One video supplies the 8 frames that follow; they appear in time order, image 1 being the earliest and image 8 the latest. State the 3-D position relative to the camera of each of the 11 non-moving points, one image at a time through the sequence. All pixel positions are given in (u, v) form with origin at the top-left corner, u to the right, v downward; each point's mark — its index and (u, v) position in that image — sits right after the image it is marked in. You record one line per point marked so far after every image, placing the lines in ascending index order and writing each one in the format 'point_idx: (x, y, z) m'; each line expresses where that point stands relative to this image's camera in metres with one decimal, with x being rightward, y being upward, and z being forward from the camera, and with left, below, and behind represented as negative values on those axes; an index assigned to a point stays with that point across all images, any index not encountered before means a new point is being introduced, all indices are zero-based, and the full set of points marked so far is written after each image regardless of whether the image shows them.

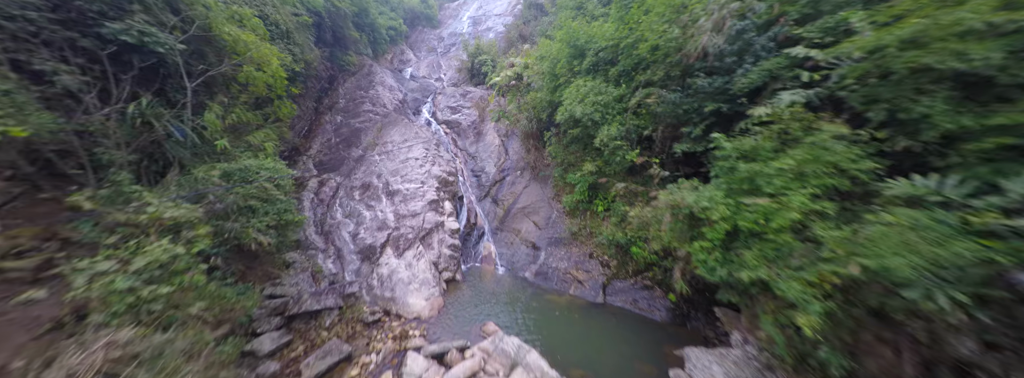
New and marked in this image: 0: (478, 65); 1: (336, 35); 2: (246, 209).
0: (-2.2, +8.1, +16.2) m
1: (-13.0, +11.2, +17.6) m
2: (-5.0, -0.4, +4.5) m
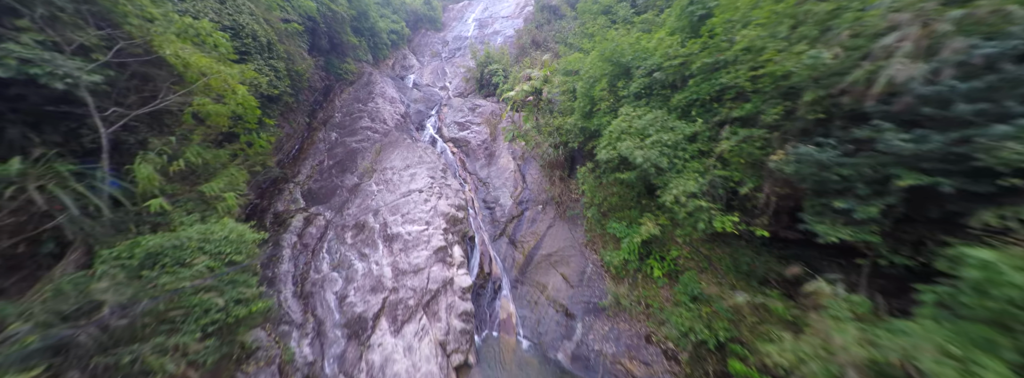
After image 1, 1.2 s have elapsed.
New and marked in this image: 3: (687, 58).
0: (-1.4, +6.8, +14.7) m
1: (-12.2, +9.9, +16.3) m
2: (-4.4, -1.6, +3.1) m
3: (+3.4, +2.6, +4.7) m
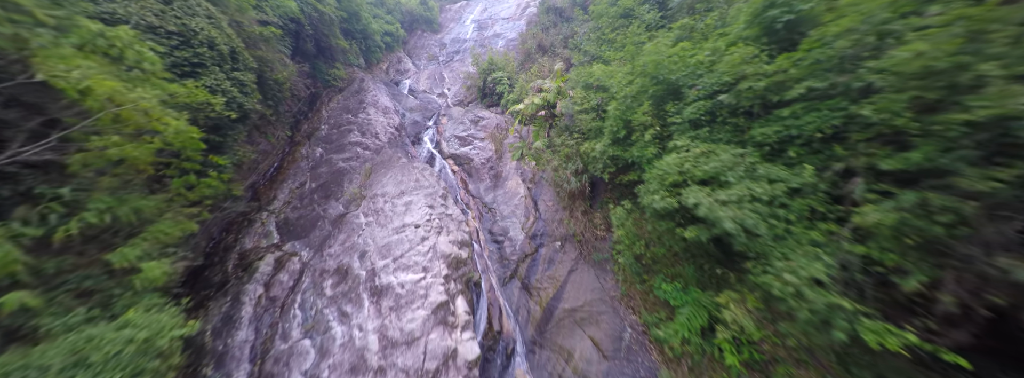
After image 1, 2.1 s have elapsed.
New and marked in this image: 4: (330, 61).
0: (-1.2, +5.8, +13.5) m
1: (-12.0, +8.9, +14.9) m
2: (-4.0, -2.6, +1.8) m
3: (+3.8, +1.6, +3.5) m
4: (-12.0, +8.3, +15.7) m
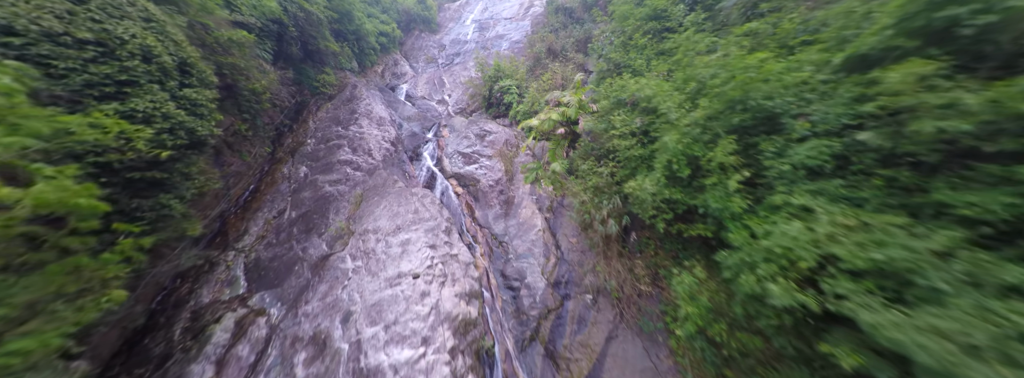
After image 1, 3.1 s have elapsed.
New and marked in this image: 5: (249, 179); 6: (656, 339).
0: (-0.7, +4.8, +12.2) m
1: (-11.5, +7.8, +13.6) m
2: (-3.5, -3.5, +0.4) m
3: (+4.3, +0.7, +2.2) m
4: (-11.6, +7.3, +14.3) m
5: (-10.1, +0.4, +9.3) m
6: (+2.8, -2.9, +4.7) m
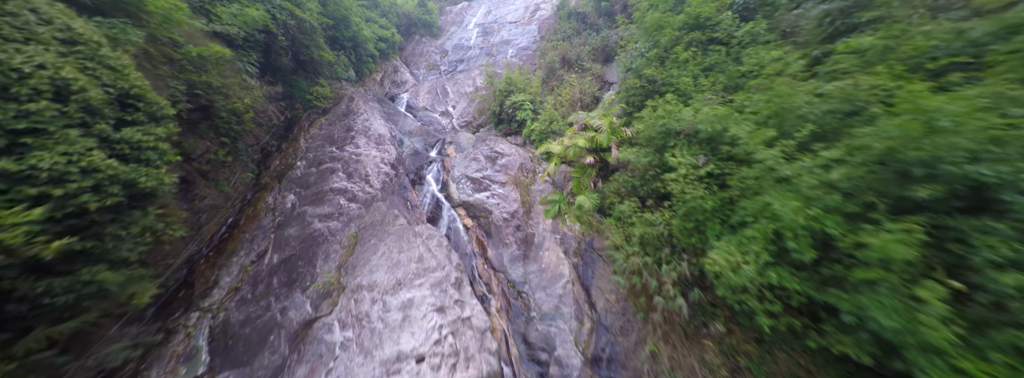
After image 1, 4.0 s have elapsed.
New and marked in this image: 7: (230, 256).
0: (-0.1, +3.6, +11.0) m
1: (-11.0, +6.6, +12.4) m
2: (-2.9, -4.6, -0.9) m
3: (+4.9, -0.4, +1.0) m
4: (-11.0, +6.0, +13.2) m
5: (-9.5, -0.8, +8.0) m
6: (+3.4, -4.0, +3.5) m
7: (-8.2, -1.9, +7.0) m
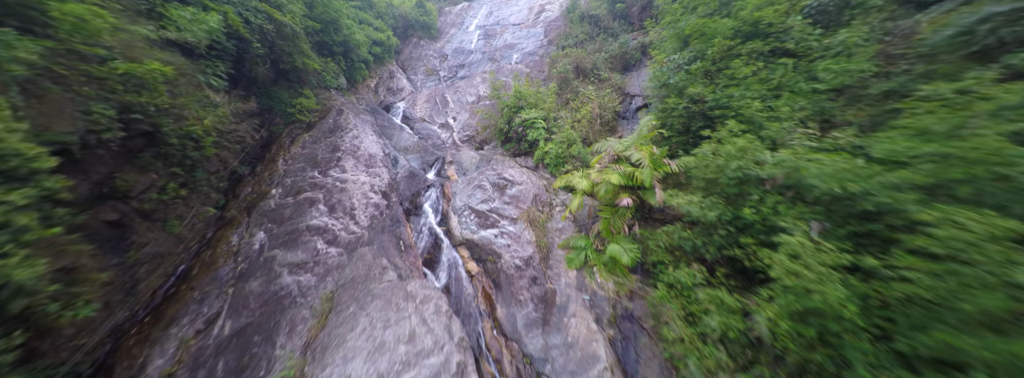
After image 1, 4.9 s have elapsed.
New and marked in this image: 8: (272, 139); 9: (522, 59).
0: (+0.2, +2.5, +9.5) m
1: (-10.6, +5.5, +11.0) m
2: (-2.5, -5.7, -2.4) m
3: (+5.3, -1.5, -0.5) m
4: (-10.6, +4.9, +11.7) m
5: (-9.1, -1.9, +6.6) m
6: (+3.8, -5.1, +2.0) m
7: (-7.8, -3.0, +5.5) m
8: (-10.9, +2.2, +10.9) m
9: (+0.8, +9.8, +18.3) m
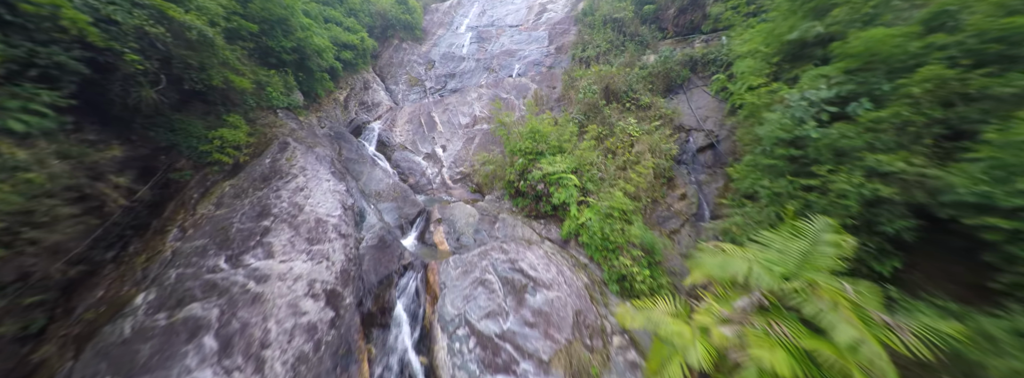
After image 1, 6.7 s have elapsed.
0: (+0.7, +0.2, +6.4) m
1: (-10.2, +3.1, +7.5) m
2: (-1.6, -7.9, -5.7) m
3: (+6.1, -3.6, -3.5) m
4: (-10.3, +2.5, +8.2) m
5: (-8.6, -4.2, +3.1) m
6: (+4.5, -7.3, -1.1) m
7: (-7.2, -5.3, +2.1) m
8: (-10.5, -0.2, +7.4) m
9: (+0.9, +7.5, +15.2) m
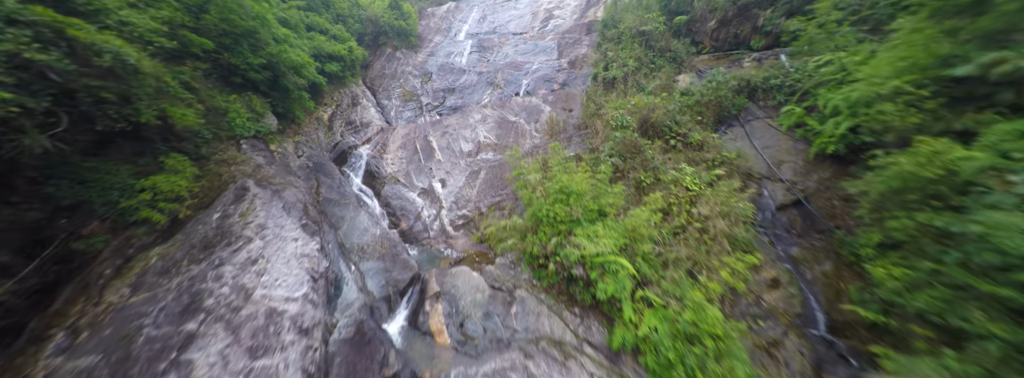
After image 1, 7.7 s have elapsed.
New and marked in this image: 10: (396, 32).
0: (+1.2, -1.5, +4.5) m
1: (-9.7, +1.3, +5.6) m
2: (-1.0, -9.4, -7.7) m
3: (+6.7, -5.1, -5.4) m
4: (-9.8, +0.7, +6.3) m
5: (-8.0, -5.9, +1.0) m
6: (+5.1, -8.9, -3.1) m
7: (-6.6, -7.0, 0.0) m
8: (-9.9, -2.0, +5.4) m
9: (+1.3, +5.6, +13.5) m
10: (-9.0, +11.9, +19.4) m
